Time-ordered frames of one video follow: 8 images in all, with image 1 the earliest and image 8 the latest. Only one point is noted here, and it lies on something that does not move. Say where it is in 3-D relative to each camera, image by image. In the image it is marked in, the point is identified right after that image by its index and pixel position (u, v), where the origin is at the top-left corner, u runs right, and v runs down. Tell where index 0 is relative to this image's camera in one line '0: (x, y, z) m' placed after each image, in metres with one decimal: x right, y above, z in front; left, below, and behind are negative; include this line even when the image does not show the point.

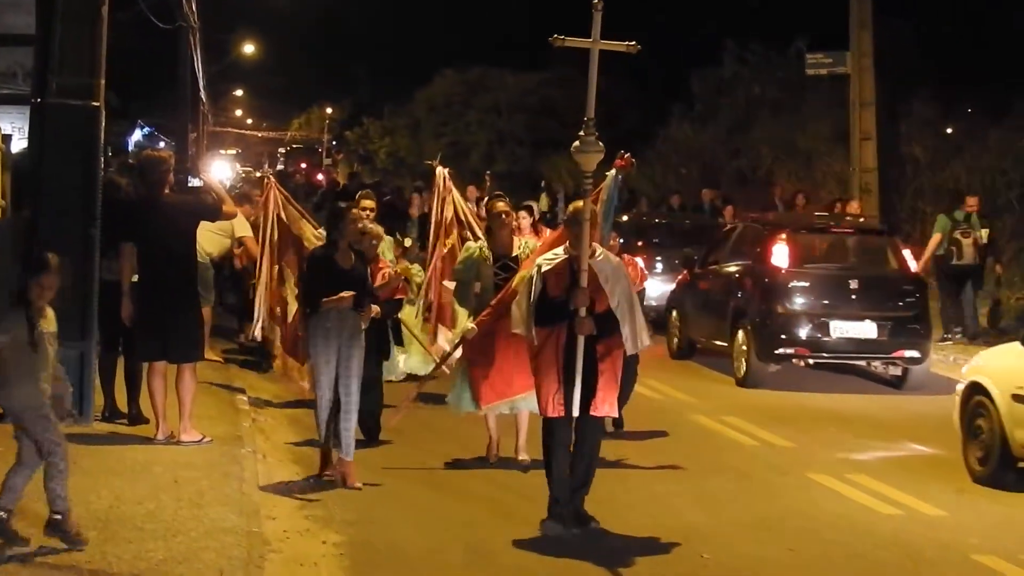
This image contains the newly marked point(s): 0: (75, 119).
0: (-2.8, +1.1, +7.8) m
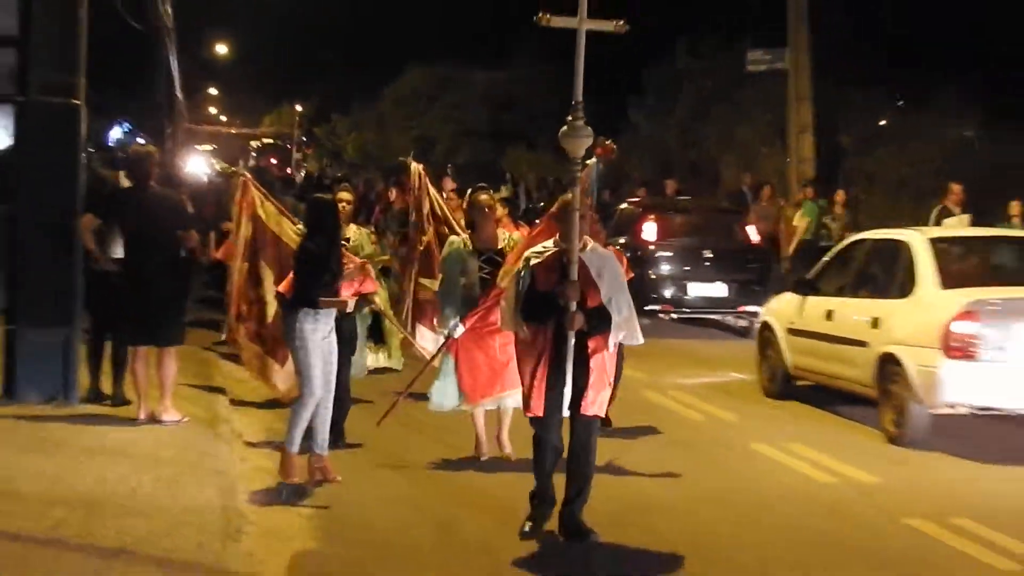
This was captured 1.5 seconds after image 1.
0: (-3.1, +1.2, +8.1) m
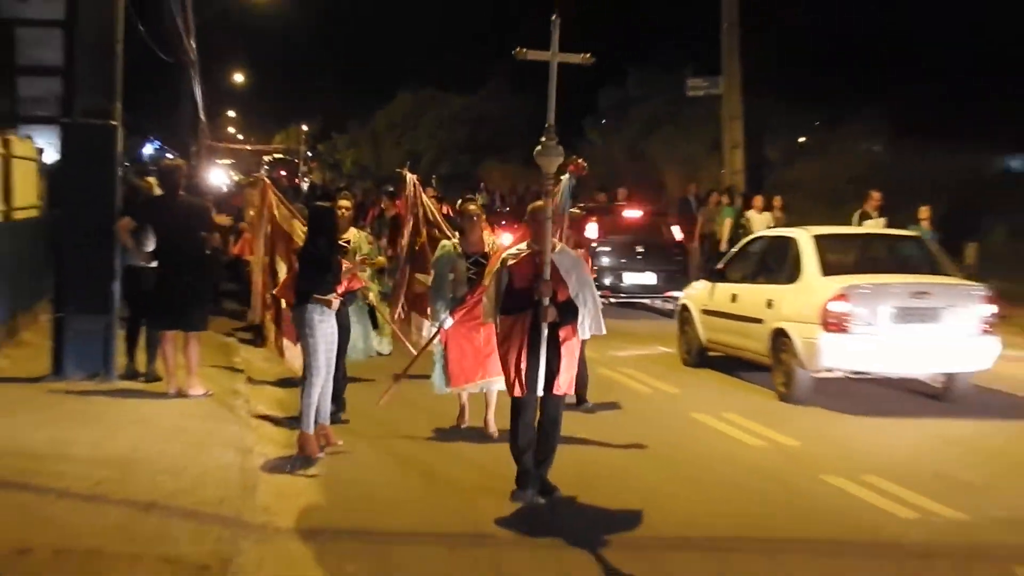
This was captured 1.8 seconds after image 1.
0: (-3.3, +1.2, +9.4) m
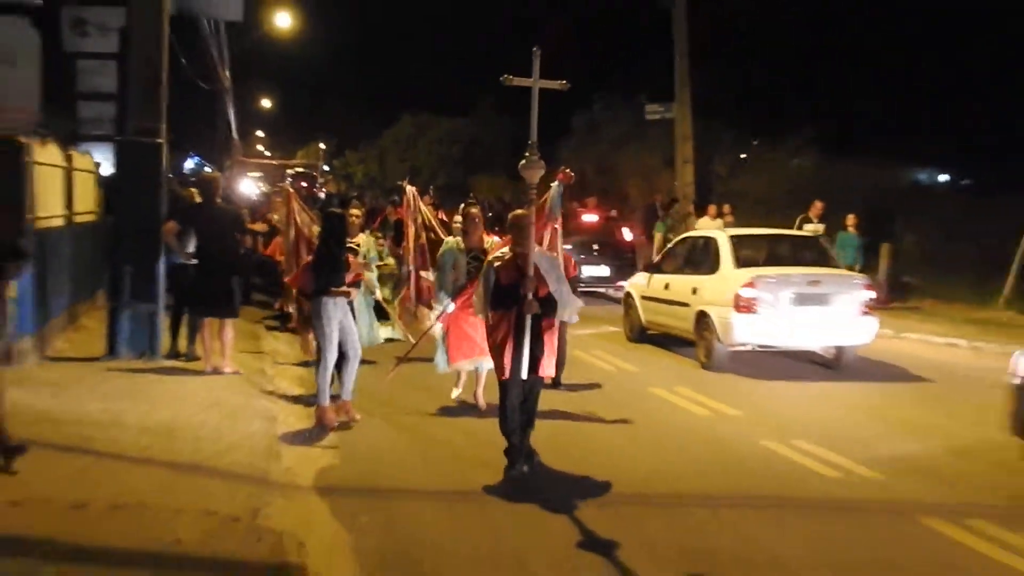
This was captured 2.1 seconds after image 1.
0: (-3.4, +1.3, +11.0) m
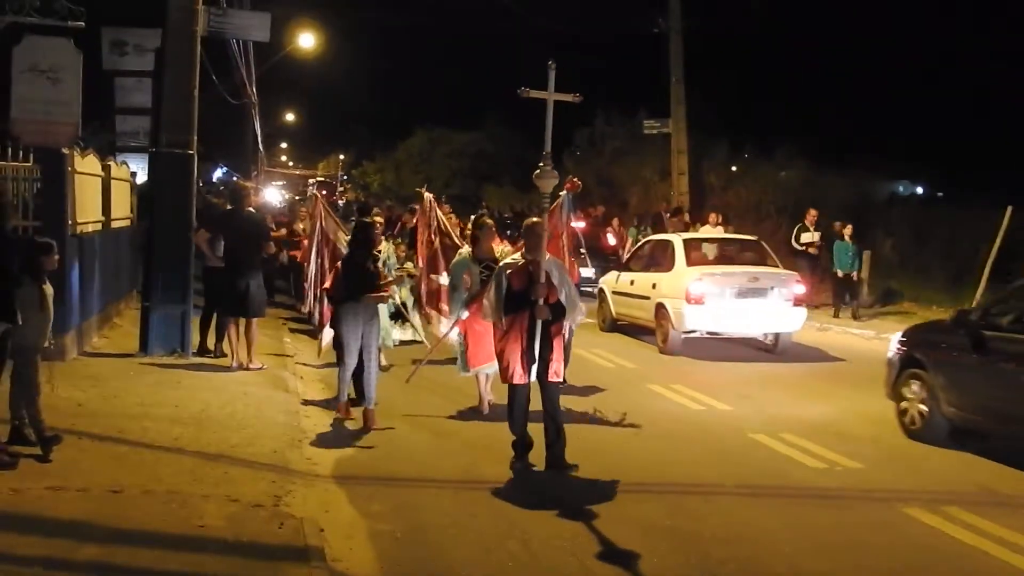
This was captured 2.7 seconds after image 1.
0: (-3.3, +1.3, +11.8) m
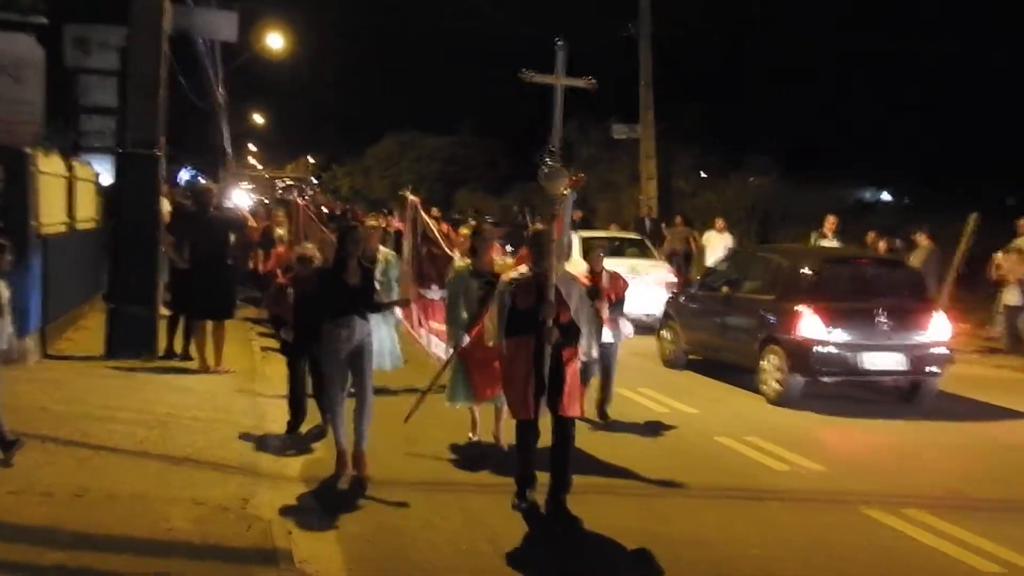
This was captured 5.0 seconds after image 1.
0: (-3.6, +1.2, +11.6) m
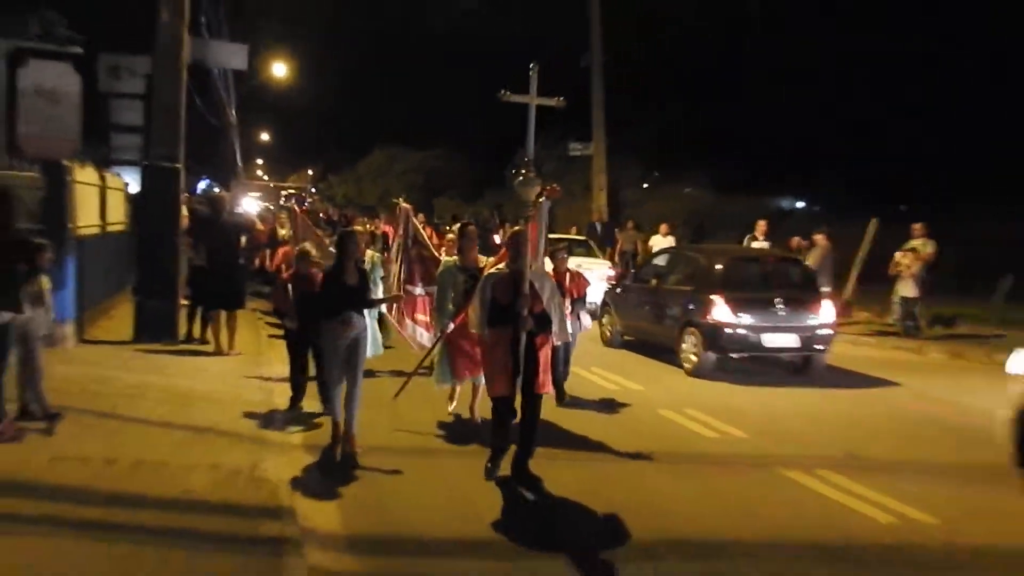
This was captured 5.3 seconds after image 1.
0: (-3.9, +1.3, +13.4) m
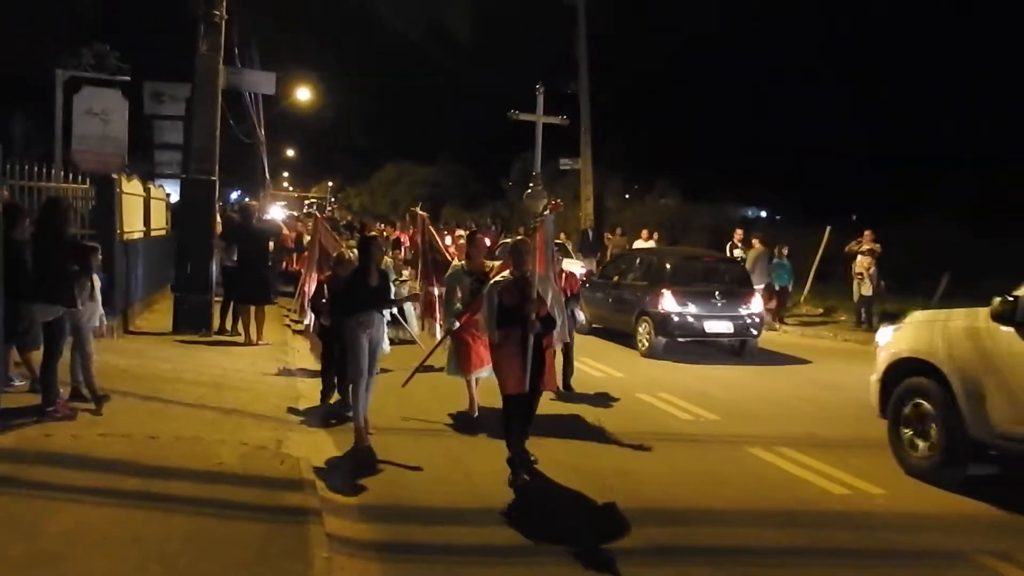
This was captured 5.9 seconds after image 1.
0: (-4.0, +1.3, +15.1) m
